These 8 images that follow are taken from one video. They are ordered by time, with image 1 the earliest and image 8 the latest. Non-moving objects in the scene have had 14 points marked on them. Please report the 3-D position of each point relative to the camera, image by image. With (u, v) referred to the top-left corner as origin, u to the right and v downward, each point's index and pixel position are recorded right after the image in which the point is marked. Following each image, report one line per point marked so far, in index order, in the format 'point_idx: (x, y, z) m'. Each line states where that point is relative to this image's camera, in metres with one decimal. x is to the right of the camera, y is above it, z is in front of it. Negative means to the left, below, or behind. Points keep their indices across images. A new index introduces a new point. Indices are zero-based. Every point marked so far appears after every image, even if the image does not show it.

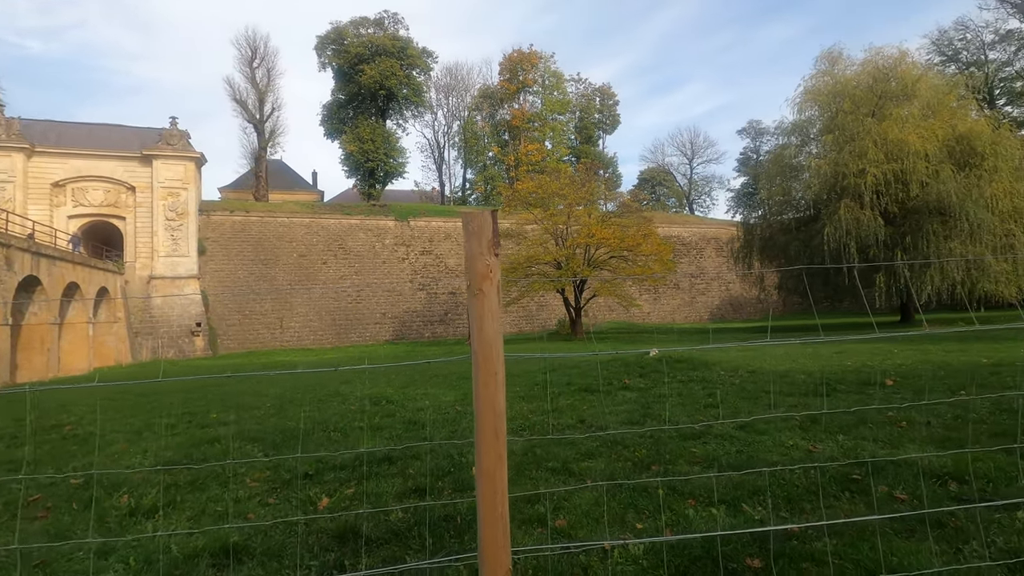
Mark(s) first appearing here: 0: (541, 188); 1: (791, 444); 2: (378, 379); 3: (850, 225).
0: (+0.9, +3.1, +16.8) m
1: (+2.1, -1.2, +4.1) m
2: (-1.9, -1.3, +7.5) m
3: (+10.2, +1.9, +16.1) m
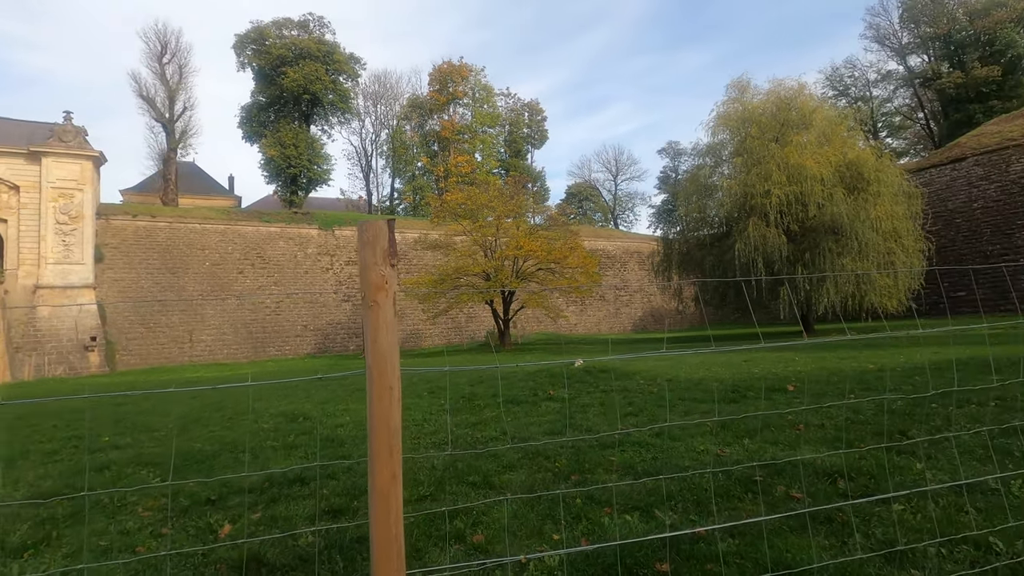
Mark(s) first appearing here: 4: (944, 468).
0: (-1.3, +2.8, +16.8) m
1: (+1.5, -1.3, +4.3) m
2: (-2.9, -1.4, +7.1) m
3: (+7.9, +1.5, +17.3) m
4: (+2.8, -1.2, +3.5) m
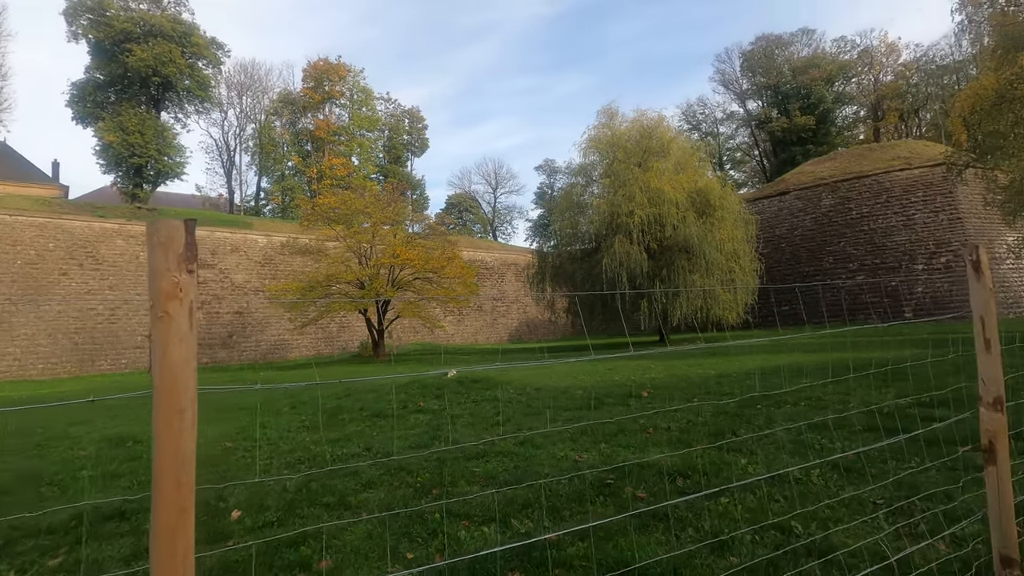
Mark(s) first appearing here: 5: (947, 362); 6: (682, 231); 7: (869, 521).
0: (-5.1, +2.5, +16.1) m
1: (+0.4, -1.4, +4.4) m
2: (-4.5, -1.5, +6.2) m
3: (+3.8, +1.1, +18.6) m
4: (+1.8, -1.3, +3.9) m
5: (+5.0, -0.9, +6.2) m
6: (+5.9, +2.0, +18.6) m
7: (+1.9, -1.2, +2.9) m
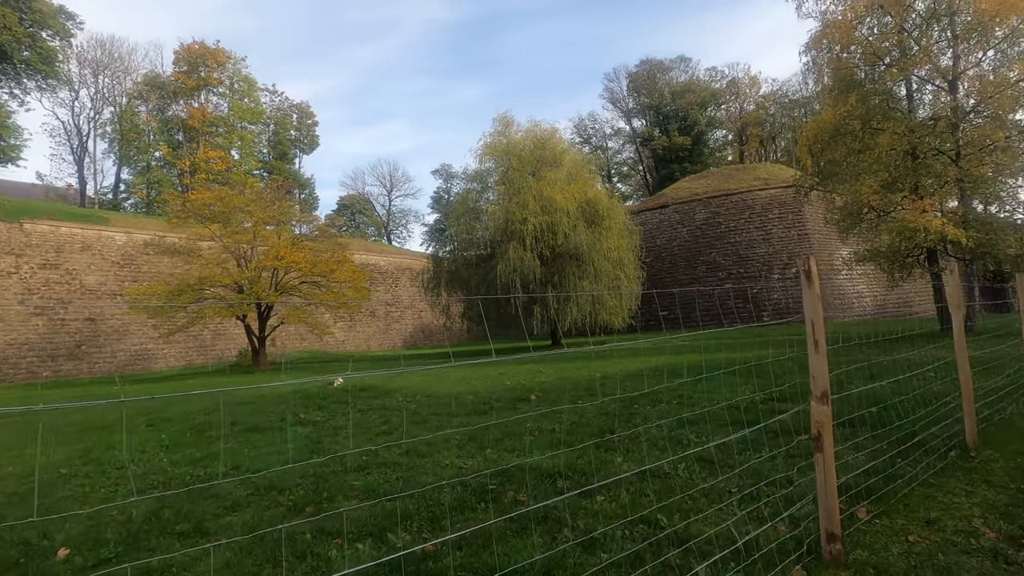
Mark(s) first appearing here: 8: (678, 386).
0: (-8.1, +2.4, +14.8) m
1: (-0.5, -1.4, +4.4) m
2: (-5.7, -1.5, +5.2) m
3: (+0.1, +0.9, +18.9) m
4: (+1.0, -1.3, +4.2) m
5: (+3.7, -1.0, +7.0) m
6: (+2.2, +1.8, +19.4) m
7: (+1.2, -1.3, +3.1) m
8: (+2.1, -1.2, +6.8) m
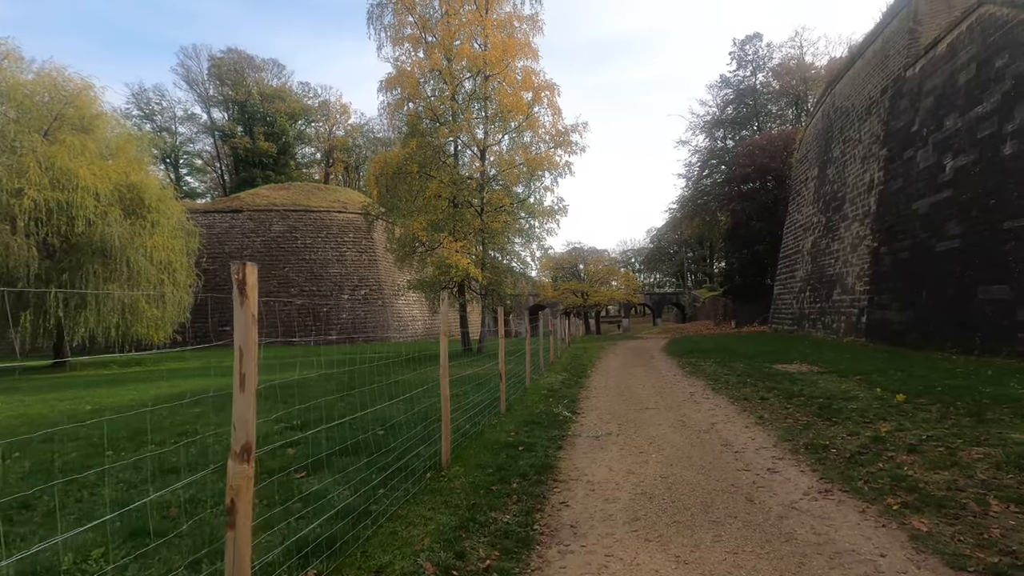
0: (-16.1, +3.2, +4.6) m
1: (-3.7, -1.3, +1.9) m
2: (-8.1, -0.9, -1.0) m
3: (-12.9, +0.9, +13.1) m
4: (-2.4, -1.3, +2.7) m
5: (-2.4, -1.2, +6.6) m
6: (-11.7, +1.7, +14.9) m
7: (-1.5, -1.3, +2.1) m
8: (-3.4, -1.4, +5.5) m
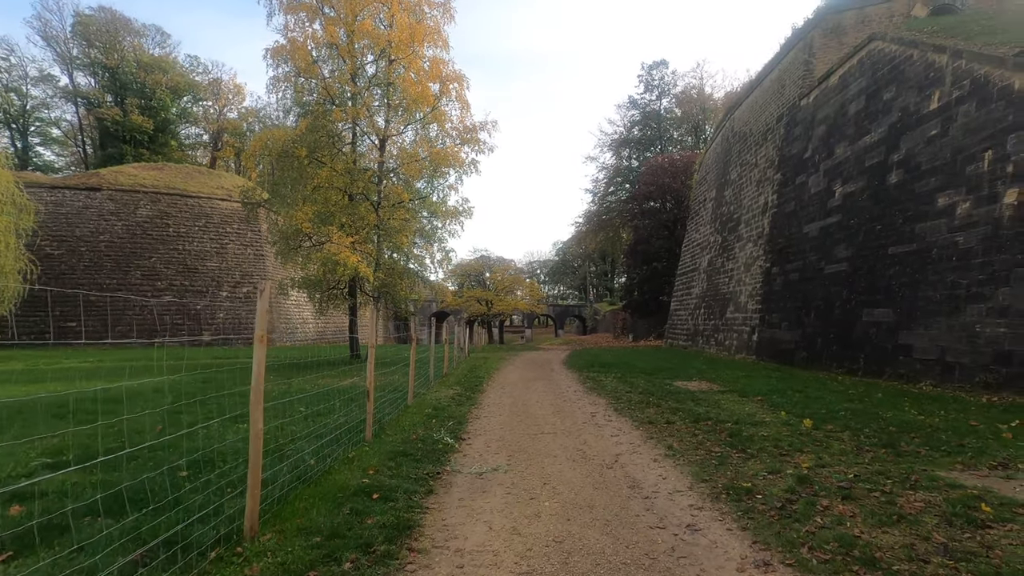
0: (-16.6, +4.0, +0.7) m
1: (-4.1, -1.1, 0.0) m
2: (-7.9, -0.5, -3.6) m
3: (-15.1, +1.5, +9.6) m
4: (-3.0, -1.1, +1.1) m
5: (-3.6, -1.1, +5.0) m
6: (-14.1, +2.2, +11.5) m
7: (-2.1, -1.2, +0.7) m
8: (-4.5, -1.2, +3.6) m
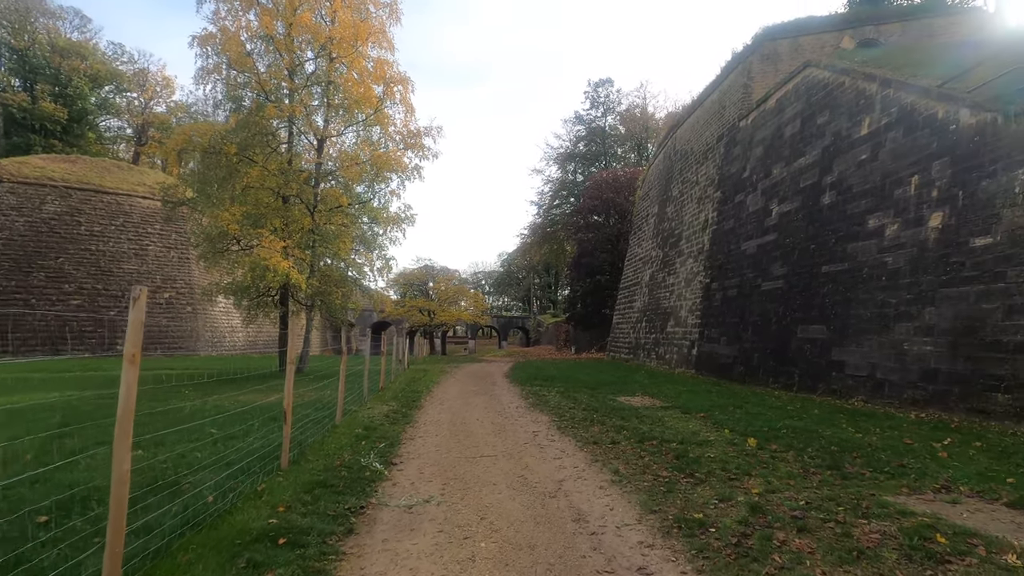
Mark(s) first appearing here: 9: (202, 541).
0: (-16.5, +4.3, -1.3) m
1: (-4.1, -1.0, -0.8) m
2: (-7.5, -0.2, -4.8) m
3: (-16.0, +1.6, +7.6) m
4: (-3.2, -1.1, +0.3) m
5: (-4.2, -1.1, +4.1) m
6: (-15.2, +2.2, +9.7) m
7: (-2.1, -1.1, 0.0) m
8: (-4.9, -1.1, +2.7) m
9: (-1.8, -1.4, +3.1) m
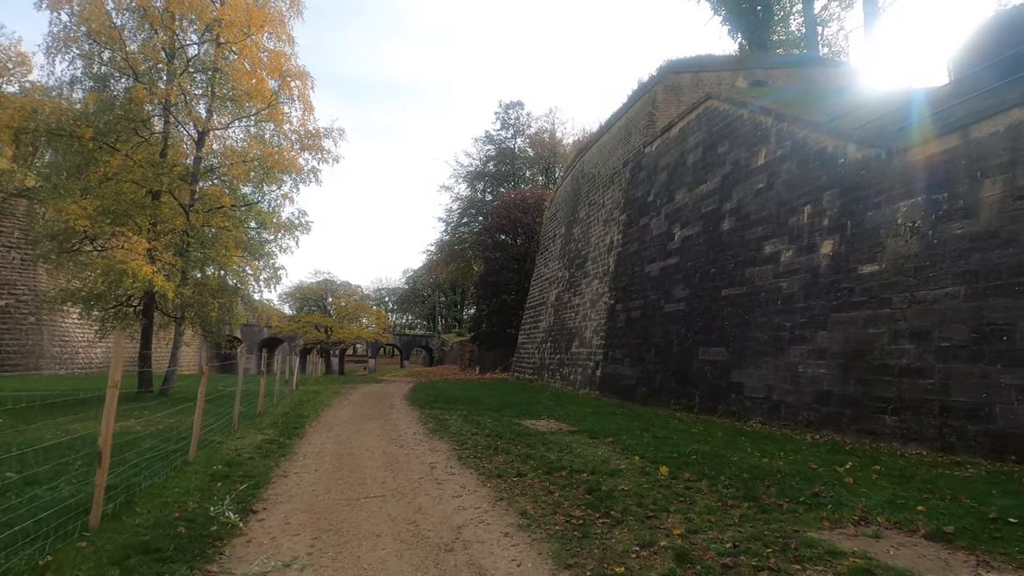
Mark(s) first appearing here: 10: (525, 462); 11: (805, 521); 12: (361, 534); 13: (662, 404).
0: (-15.9, +5.0, -4.7) m
1: (-3.9, -0.7, -2.2) m
2: (-6.5, +0.3, -6.7) m
3: (-16.9, +2.0, +4.1) m
4: (-3.2, -0.9, -0.9) m
5: (-4.8, -1.0, +2.6) m
6: (-16.6, +2.5, +6.3) m
7: (-2.1, -1.0, -1.1) m
8: (-5.2, -1.0, +1.1) m
9: (-2.3, -1.4, +2.0) m
10: (+0.2, -2.0, +6.2) m
11: (+2.2, -1.7, +4.0) m
12: (-1.1, -1.8, +3.9) m
13: (+3.4, -2.7, +12.3) m
